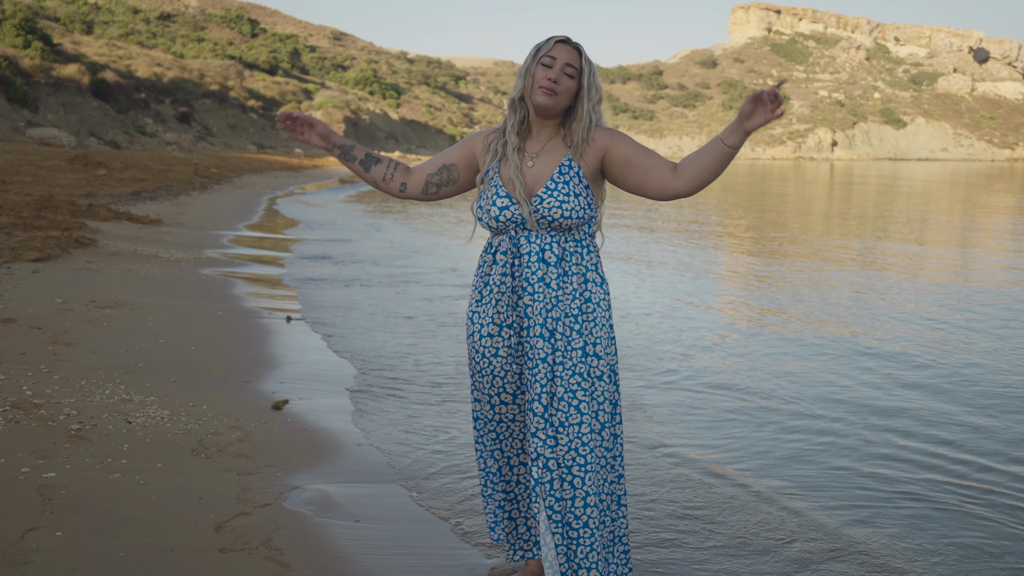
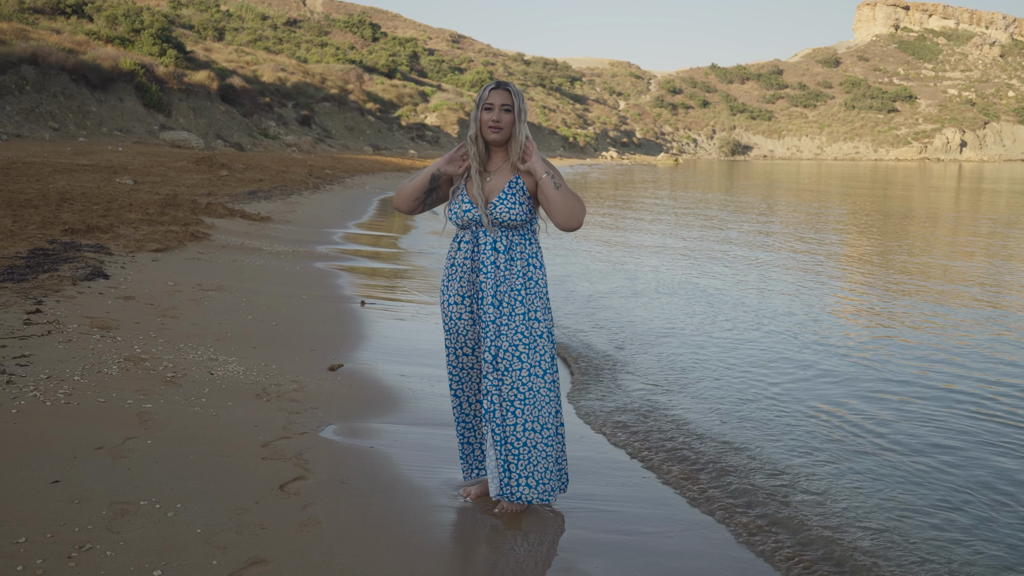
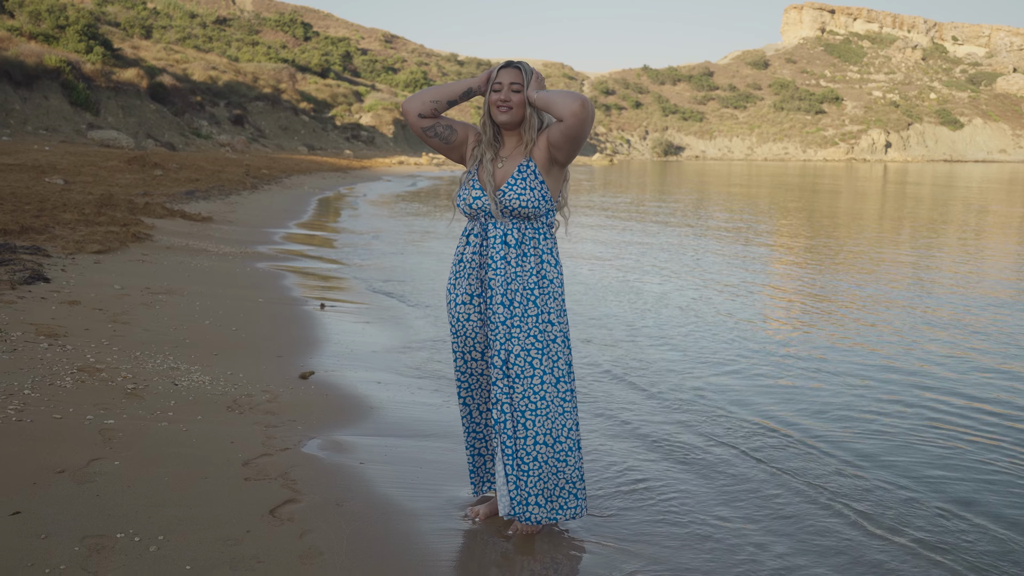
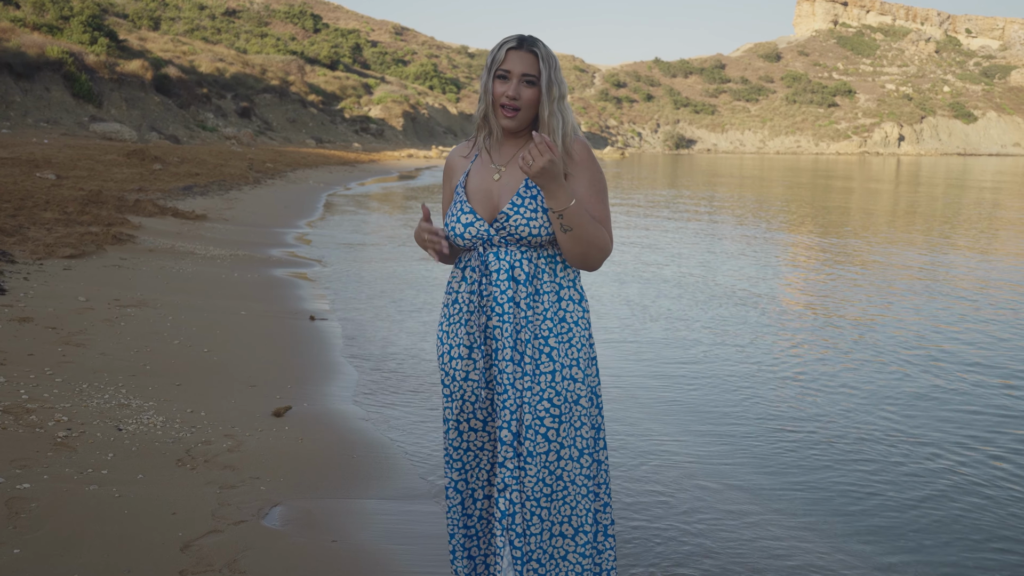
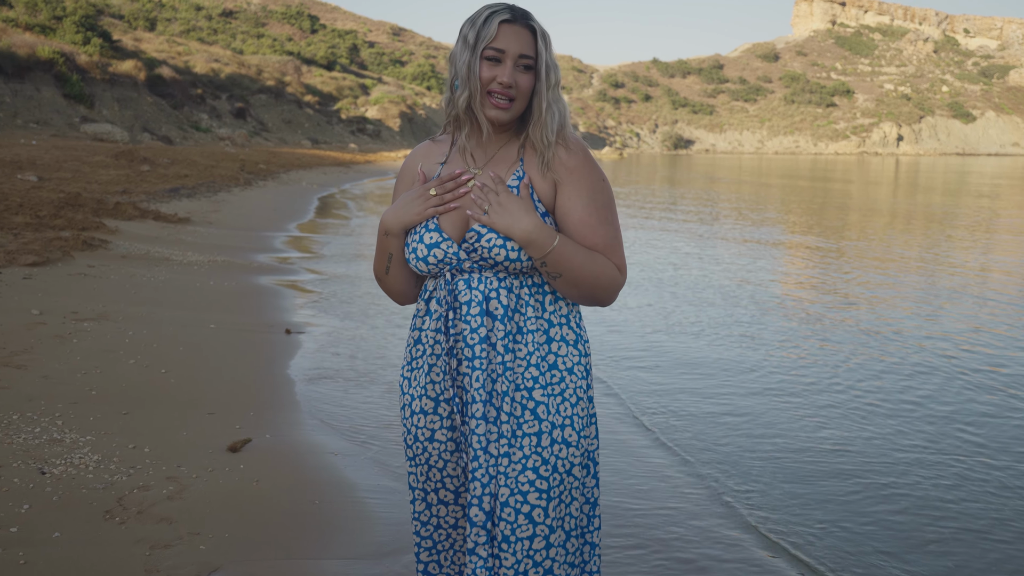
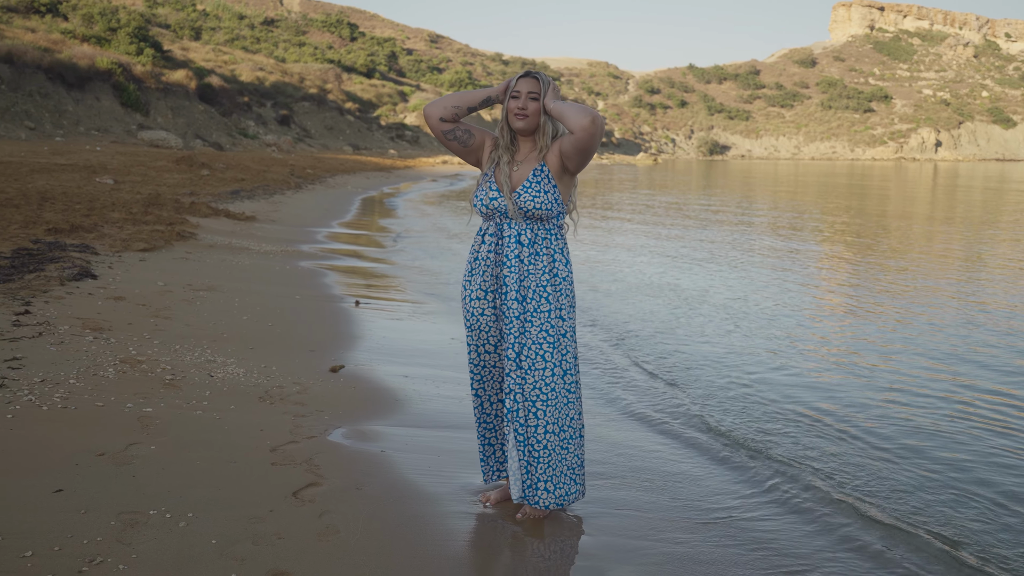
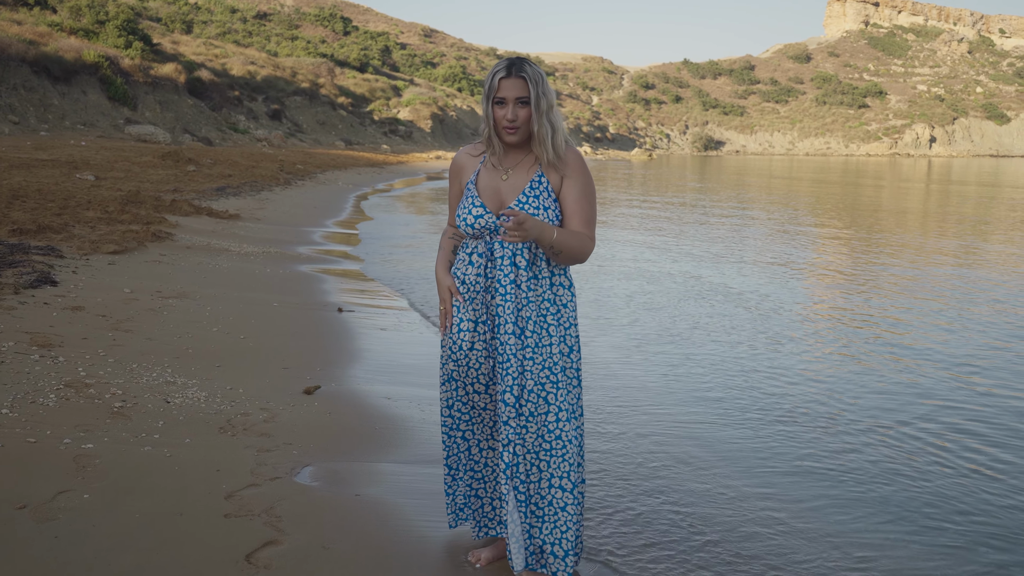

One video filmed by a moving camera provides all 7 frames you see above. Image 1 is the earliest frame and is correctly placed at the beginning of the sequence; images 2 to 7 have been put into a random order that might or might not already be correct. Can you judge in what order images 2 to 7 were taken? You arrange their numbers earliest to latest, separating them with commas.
3, 6, 2, 7, 4, 5
